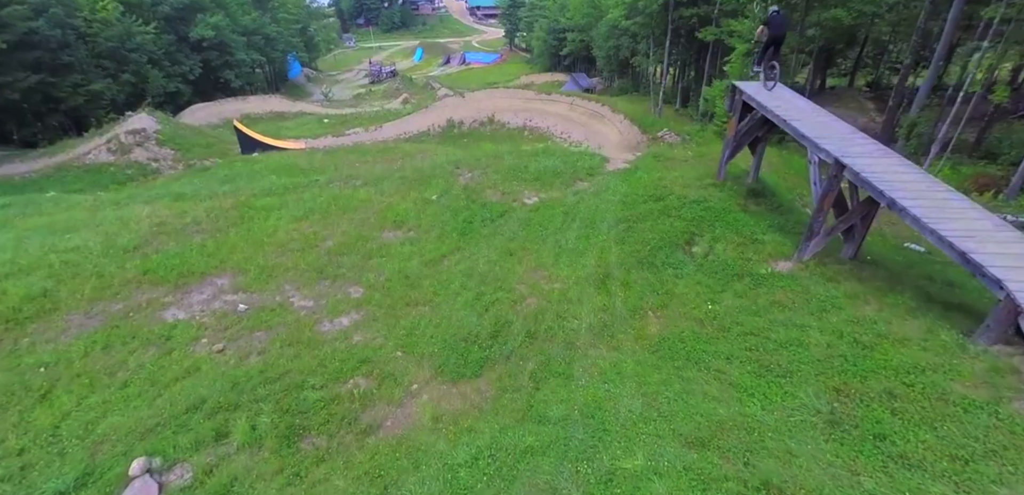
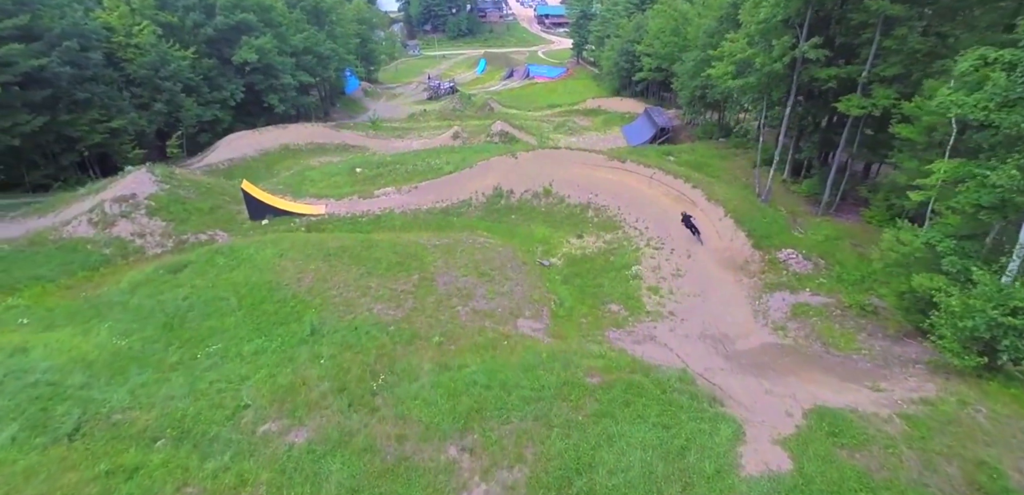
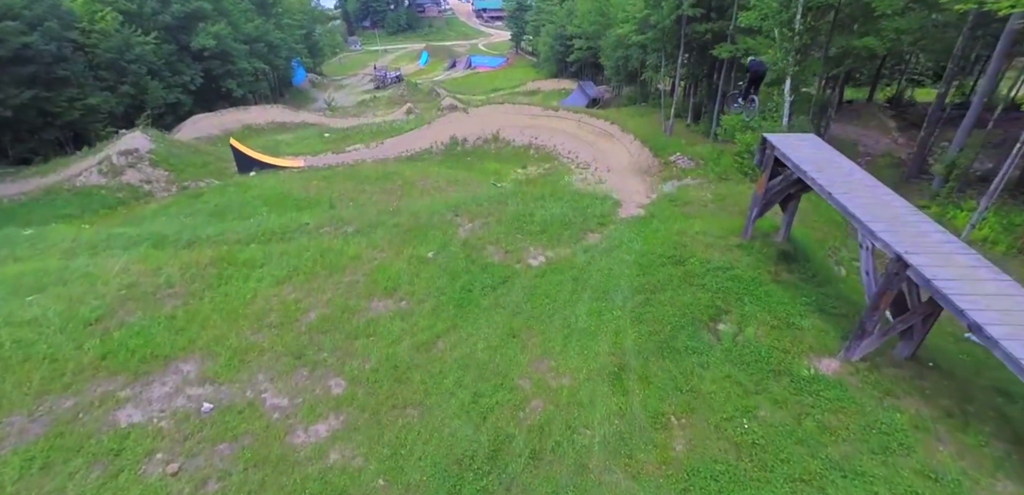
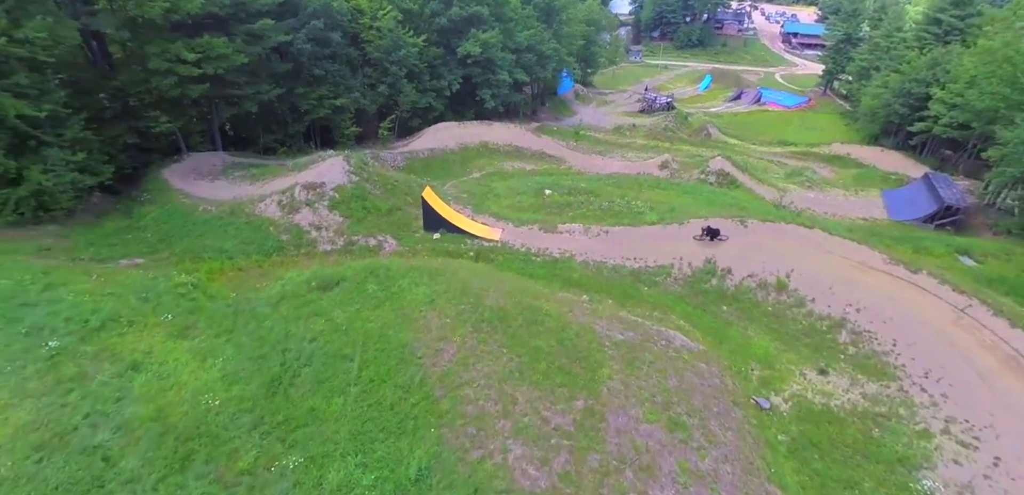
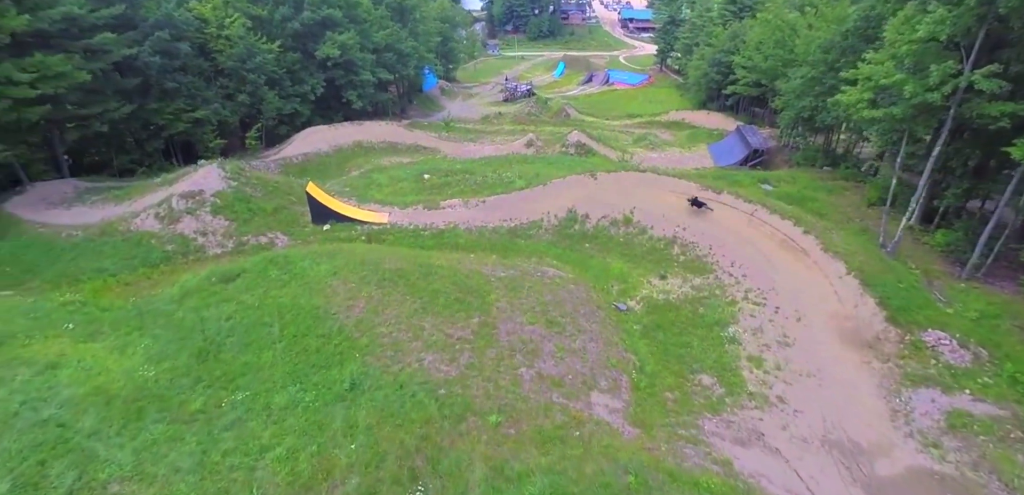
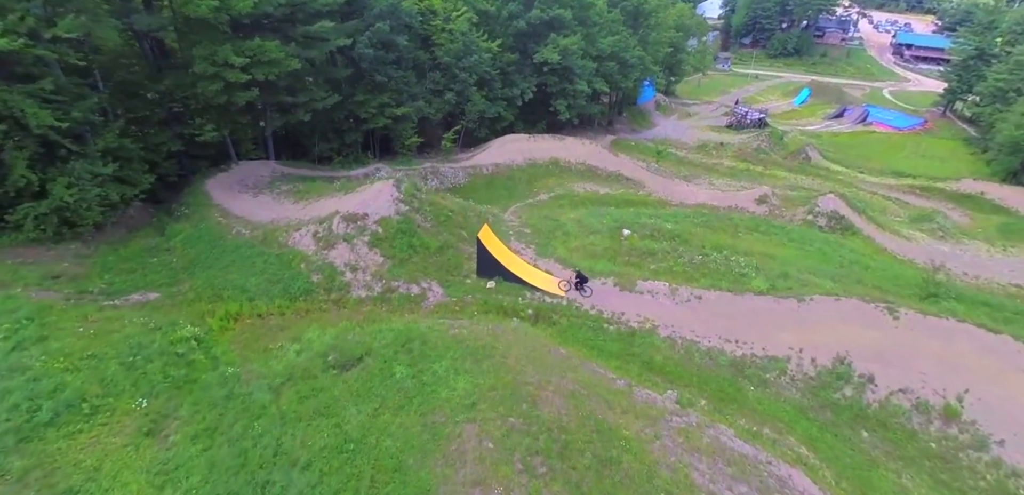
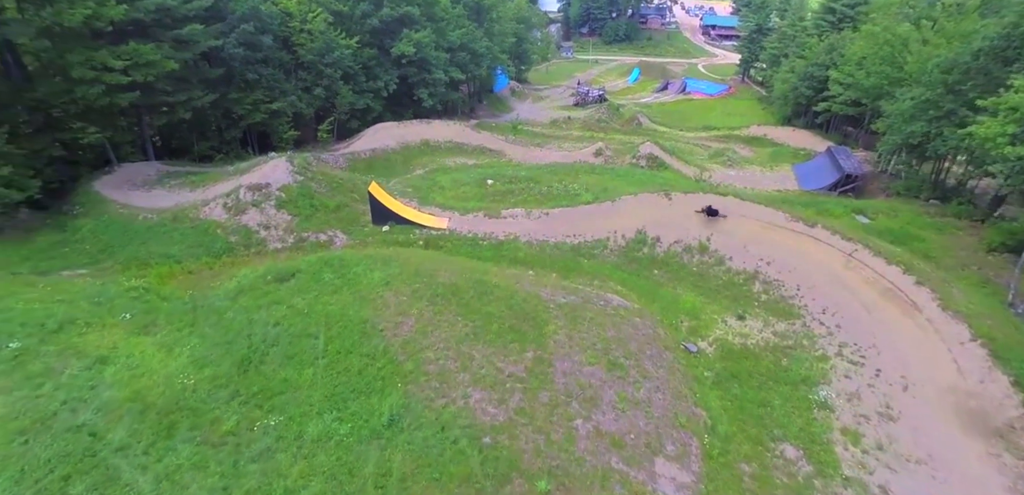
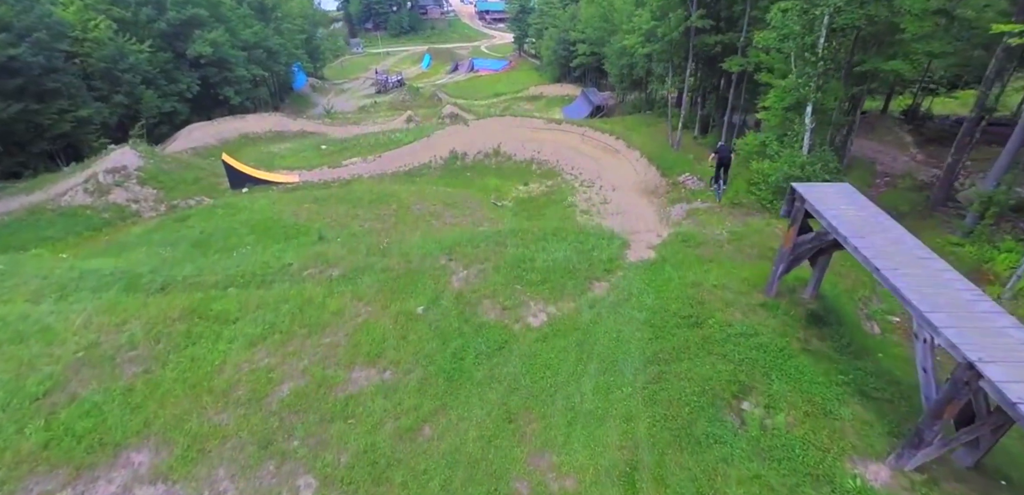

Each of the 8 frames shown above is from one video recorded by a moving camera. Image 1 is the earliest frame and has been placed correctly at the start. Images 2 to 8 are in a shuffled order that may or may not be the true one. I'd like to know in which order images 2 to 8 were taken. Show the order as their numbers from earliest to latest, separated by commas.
3, 8, 2, 5, 7, 4, 6
